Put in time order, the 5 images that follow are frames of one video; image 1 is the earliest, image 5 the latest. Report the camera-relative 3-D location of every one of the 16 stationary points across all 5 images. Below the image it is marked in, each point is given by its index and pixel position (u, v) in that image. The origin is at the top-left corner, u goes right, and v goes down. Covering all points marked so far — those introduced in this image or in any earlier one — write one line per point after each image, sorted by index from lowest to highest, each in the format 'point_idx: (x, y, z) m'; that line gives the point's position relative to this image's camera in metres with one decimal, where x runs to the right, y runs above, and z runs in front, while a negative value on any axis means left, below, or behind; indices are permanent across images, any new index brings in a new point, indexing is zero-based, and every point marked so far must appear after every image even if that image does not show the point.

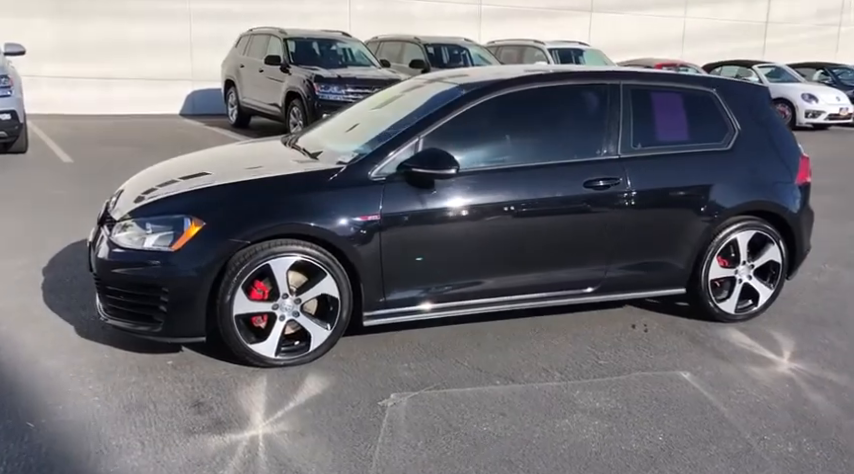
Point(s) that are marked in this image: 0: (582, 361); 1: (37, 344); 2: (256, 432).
0: (+0.9, -0.7, +4.2) m
1: (-2.2, -0.6, +4.2) m
2: (-0.7, -0.8, +3.3) m
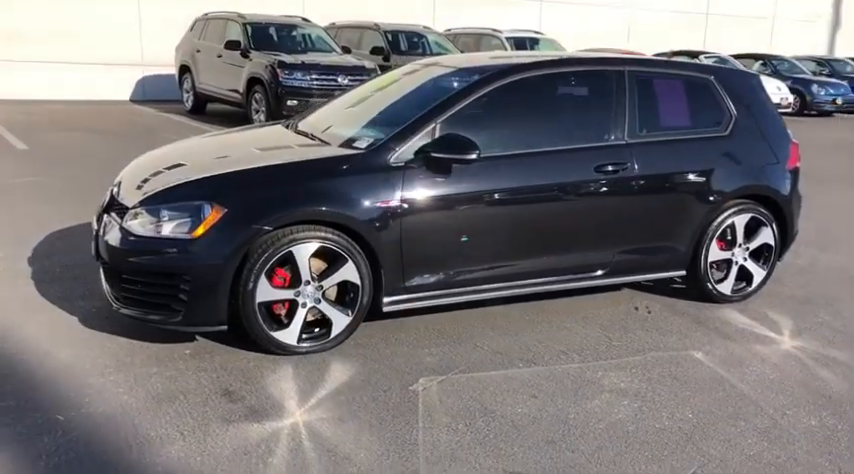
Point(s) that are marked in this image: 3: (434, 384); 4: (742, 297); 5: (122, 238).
0: (+1.0, -0.6, +4.3) m
1: (-2.1, -0.5, +4.1) m
2: (-0.6, -0.8, +3.2) m
3: (0.0, -0.7, +3.7) m
4: (+2.1, -0.4, +5.1) m
5: (-1.5, 0.0, +3.8) m
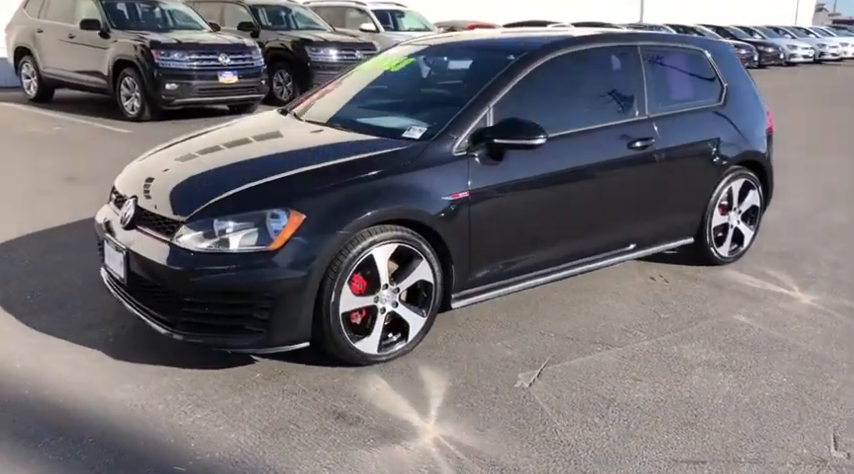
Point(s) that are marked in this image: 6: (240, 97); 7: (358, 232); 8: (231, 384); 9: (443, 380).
0: (+1.3, -0.5, +4.4) m
1: (-1.6, -0.6, +3.5) m
2: (0.0, -0.8, +3.0) m
3: (+0.5, -0.7, +3.6) m
4: (+2.2, -0.1, +5.4) m
5: (-1.1, -0.1, +3.4) m
6: (-3.3, +2.4, +13.2) m
7: (-0.3, 0.0, +3.5) m
8: (-0.9, -0.7, +3.4) m
9: (+0.1, -0.7, +3.5) m
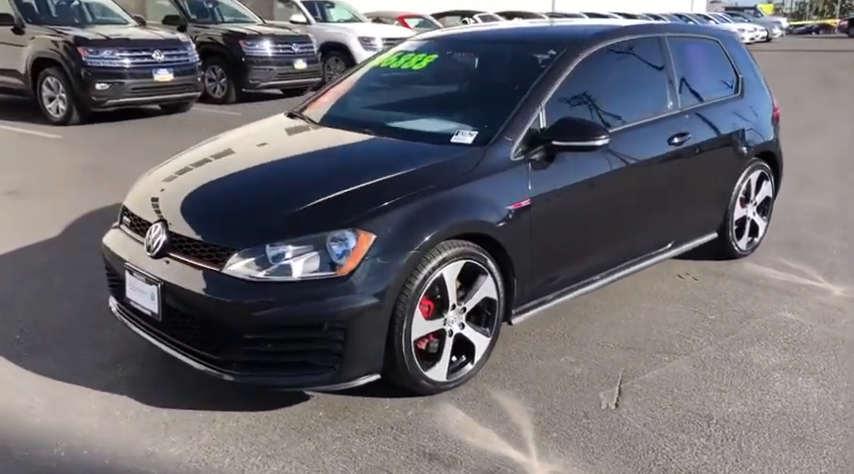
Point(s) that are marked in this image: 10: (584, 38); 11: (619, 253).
0: (+1.5, -0.5, +4.2) m
1: (-1.3, -0.8, +3.0) m
2: (+0.4, -0.9, +2.8) m
3: (+0.9, -0.7, +3.3) m
4: (+2.3, -0.1, +5.3) m
5: (-0.8, -0.2, +3.0) m
6: (-4.1, +2.3, +12.4) m
7: (0.0, -0.1, +3.2) m
8: (-0.5, -0.8, +3.1) m
9: (+0.4, -0.7, +3.3) m
10: (+0.9, +1.1, +4.2) m
11: (+1.1, -0.1, +4.2) m
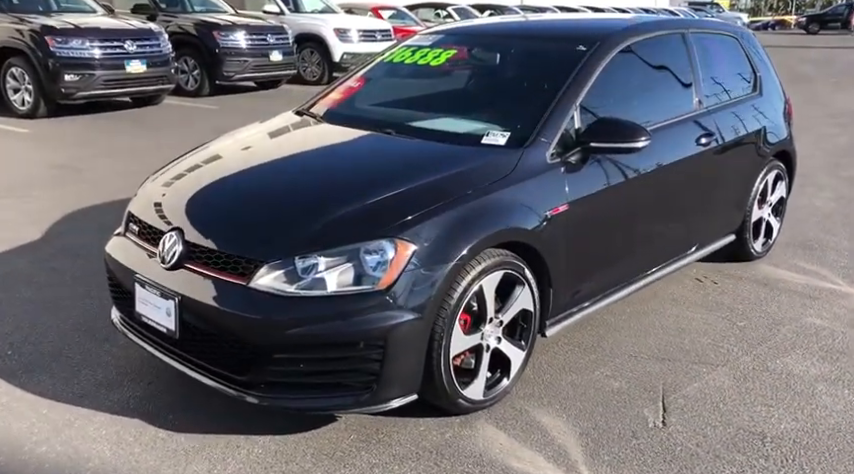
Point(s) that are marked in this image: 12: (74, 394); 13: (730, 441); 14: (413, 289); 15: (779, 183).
0: (+1.6, -0.5, +4.1) m
1: (-1.1, -0.8, +2.8) m
2: (+0.6, -0.9, +2.6) m
3: (+1.0, -0.7, +3.2) m
4: (+2.4, -0.1, +5.2) m
5: (-0.6, -0.2, +2.7) m
6: (-4.4, +2.4, +12.0) m
7: (+0.2, -0.1, +3.0) m
8: (-0.4, -0.8, +2.8) m
9: (+0.6, -0.8, +3.1) m
10: (+1.0, +1.1, +4.0) m
11: (+1.2, -0.1, +4.1) m
12: (-1.5, -0.7, +3.2) m
13: (+1.2, -0.8, +3.0) m
14: (0.0, -0.2, +2.8) m
15: (+2.4, +0.4, +5.2) m
